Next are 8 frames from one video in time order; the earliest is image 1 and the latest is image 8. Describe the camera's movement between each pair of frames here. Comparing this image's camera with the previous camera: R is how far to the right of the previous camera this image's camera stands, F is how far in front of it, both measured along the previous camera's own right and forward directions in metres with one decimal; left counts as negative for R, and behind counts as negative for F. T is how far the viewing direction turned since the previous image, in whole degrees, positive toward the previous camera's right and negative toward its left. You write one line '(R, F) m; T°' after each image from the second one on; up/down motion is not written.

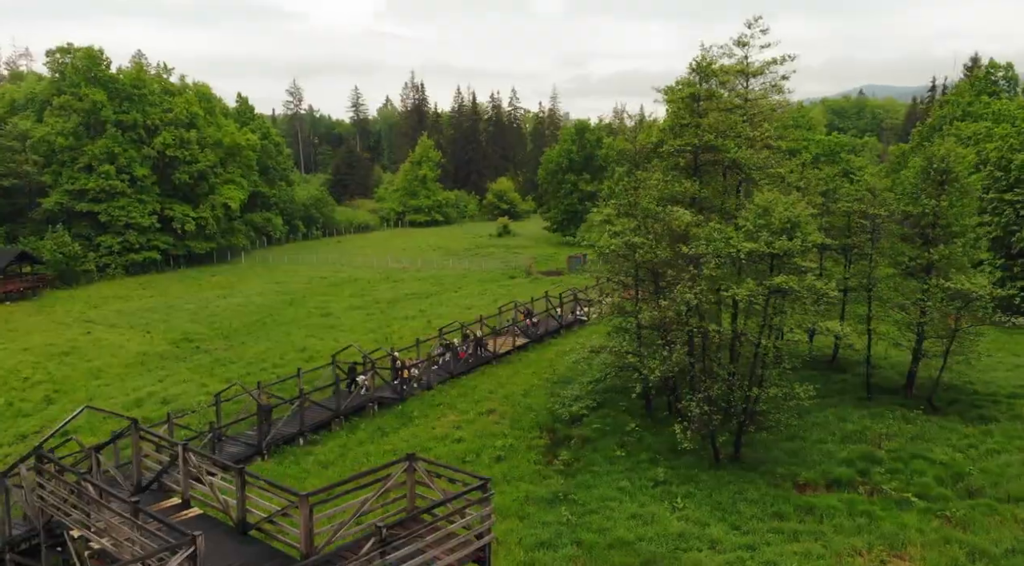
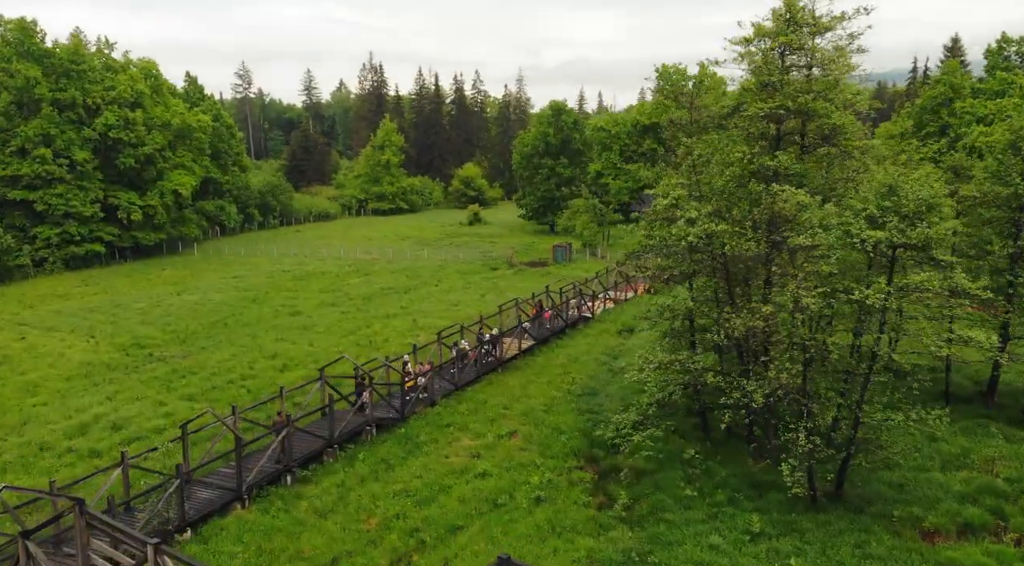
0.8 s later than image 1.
(-1.9, +4.2) m; +3°
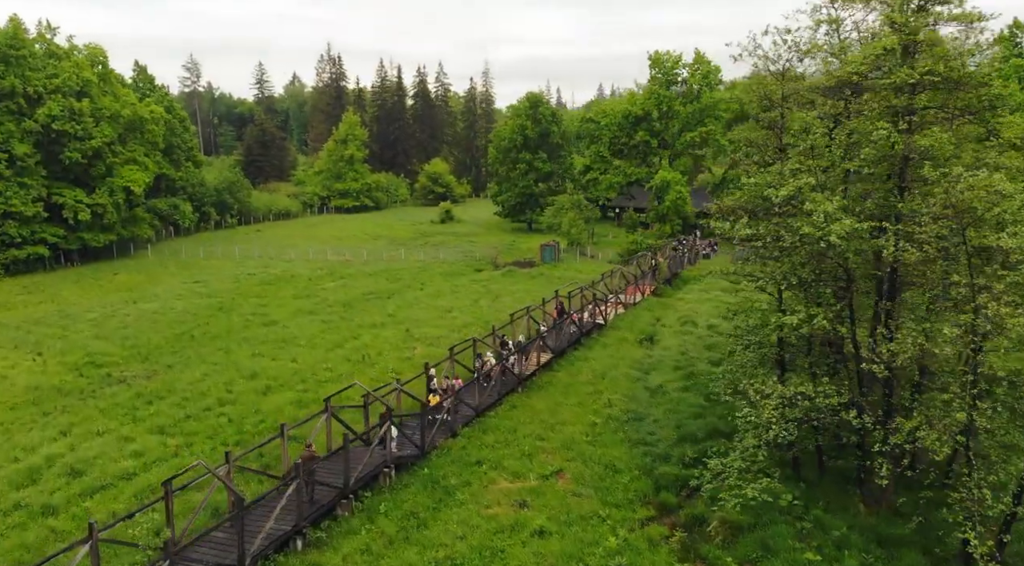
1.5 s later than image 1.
(-2.1, +3.6) m; +3°
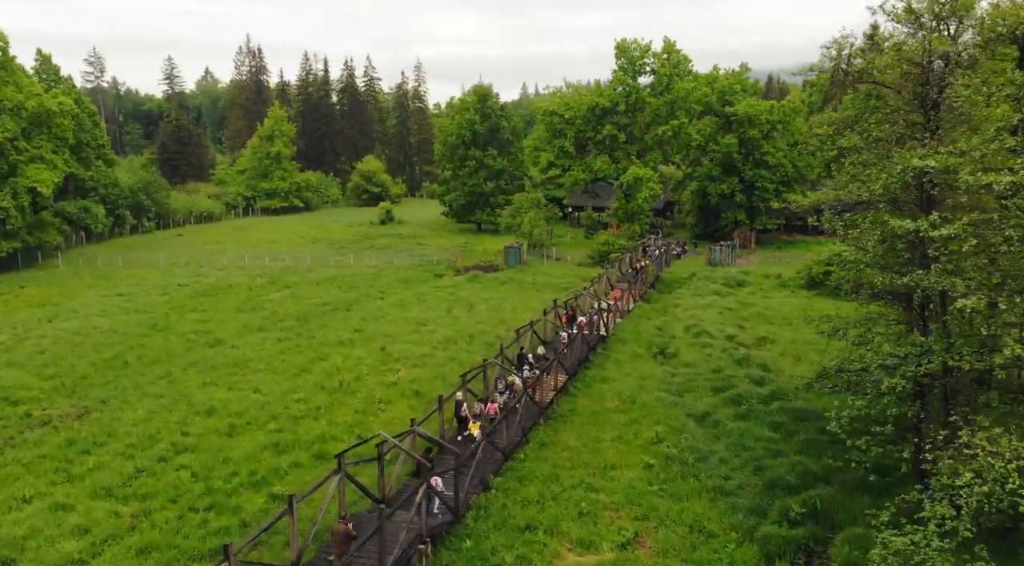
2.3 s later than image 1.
(-2.6, +3.9) m; +6°
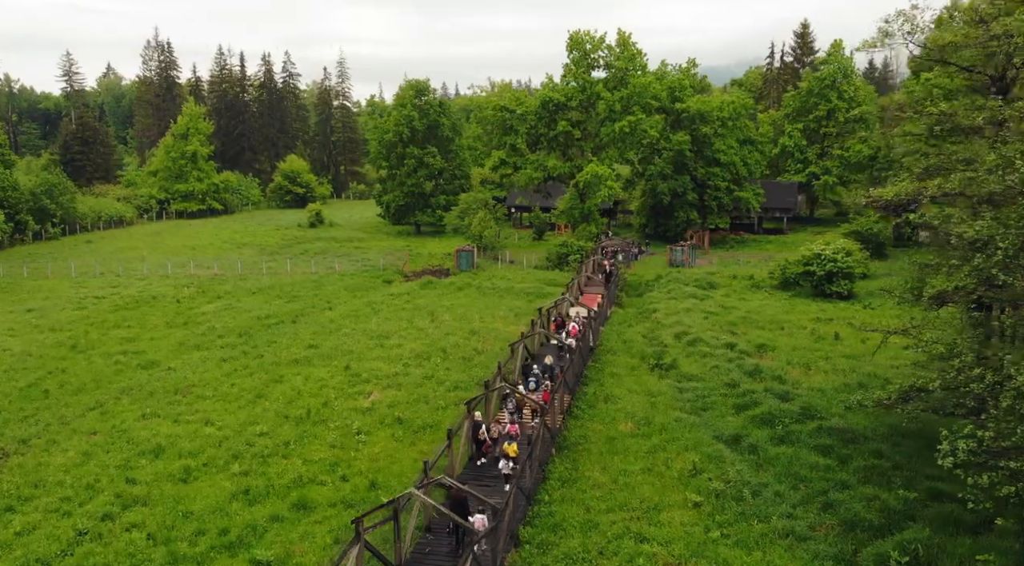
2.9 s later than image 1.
(-2.0, +2.7) m; +6°
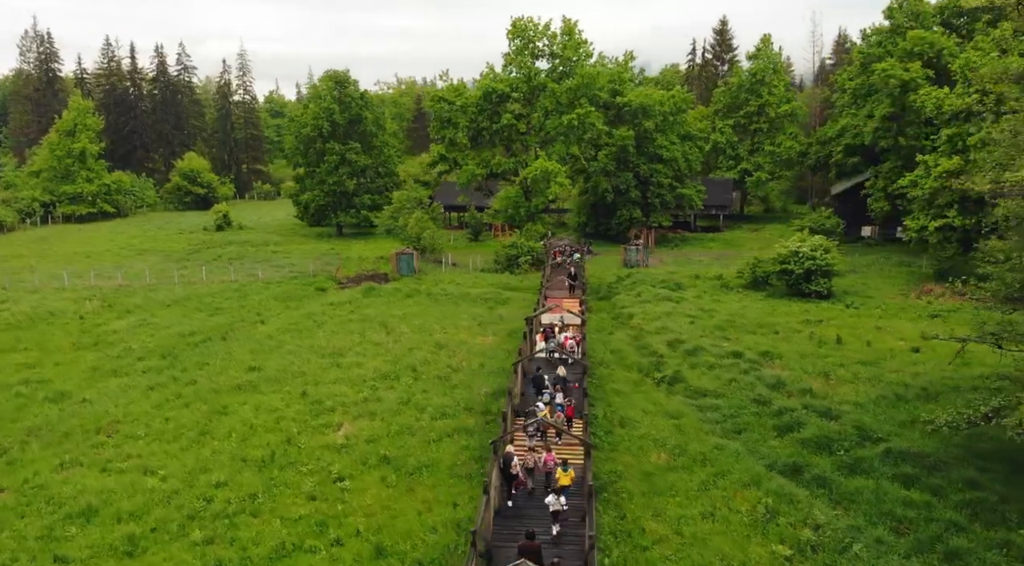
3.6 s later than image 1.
(-2.4, +3.2) m; +7°
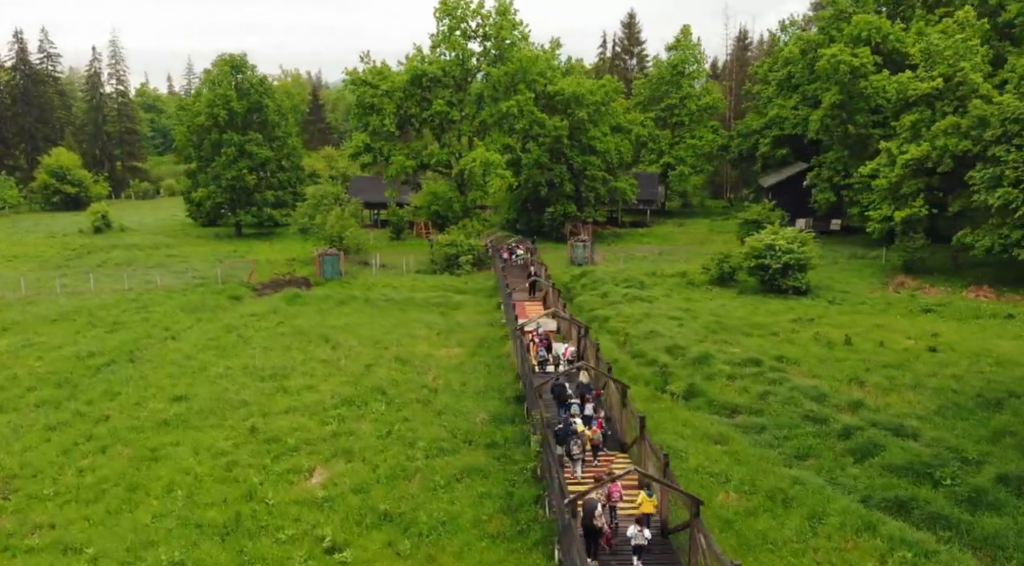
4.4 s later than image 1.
(-2.7, +3.7) m; +8°
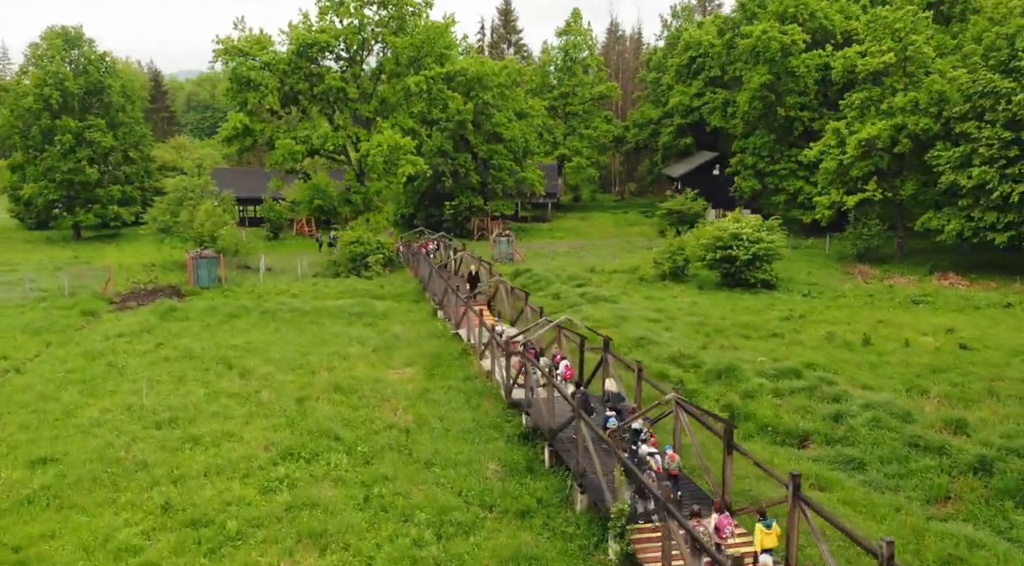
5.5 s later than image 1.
(-3.0, +5.0) m; +10°
